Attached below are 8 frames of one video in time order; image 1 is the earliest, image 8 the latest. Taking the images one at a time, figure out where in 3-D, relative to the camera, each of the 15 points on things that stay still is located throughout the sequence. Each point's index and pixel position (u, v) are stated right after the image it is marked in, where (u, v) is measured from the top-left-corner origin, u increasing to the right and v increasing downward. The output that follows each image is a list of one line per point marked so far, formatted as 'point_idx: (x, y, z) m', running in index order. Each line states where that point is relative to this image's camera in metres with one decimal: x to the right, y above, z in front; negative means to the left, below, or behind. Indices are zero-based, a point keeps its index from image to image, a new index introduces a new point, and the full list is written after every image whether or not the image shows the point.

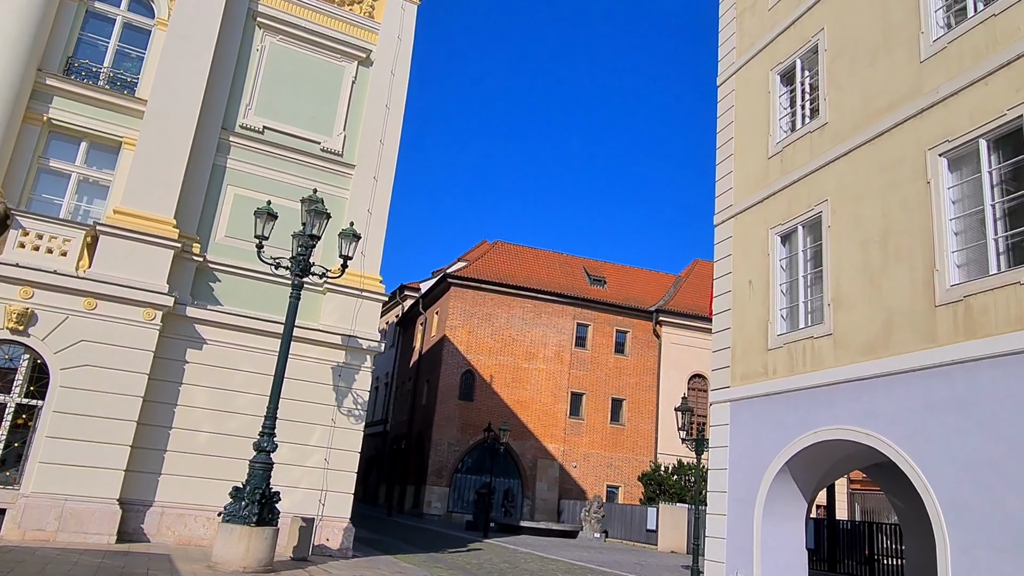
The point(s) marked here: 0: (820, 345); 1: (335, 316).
0: (+4.2, -0.8, +9.9) m
1: (-3.6, -0.6, +14.9) m
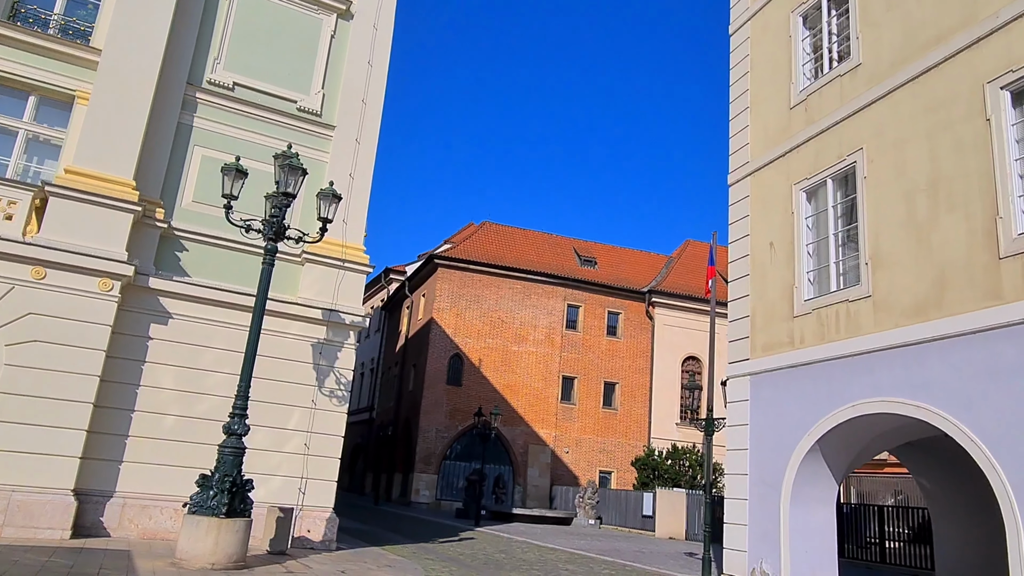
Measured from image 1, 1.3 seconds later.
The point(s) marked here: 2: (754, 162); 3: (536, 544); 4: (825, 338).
0: (+4.2, -0.3, +8.9) m
1: (-3.7, 0.0, +13.7) m
2: (+3.8, +2.0, +11.4) m
3: (+0.6, -6.2, +17.5) m
4: (+4.0, -0.7, +9.3) m
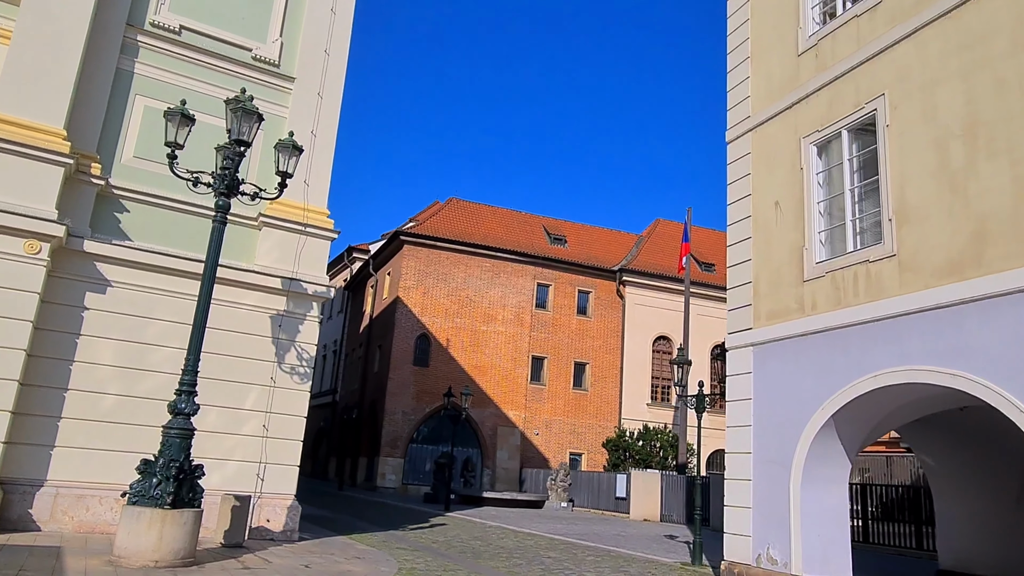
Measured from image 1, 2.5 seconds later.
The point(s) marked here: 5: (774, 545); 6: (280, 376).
0: (+4.1, +0.2, +8.0) m
1: (-4.1, +0.6, +12.4) m
2: (+3.5, +2.5, +10.5) m
3: (0.0, -5.6, +16.6) m
4: (+3.9, -0.2, +8.5) m
5: (+3.2, -3.1, +8.8) m
6: (-3.9, -1.5, +12.1) m
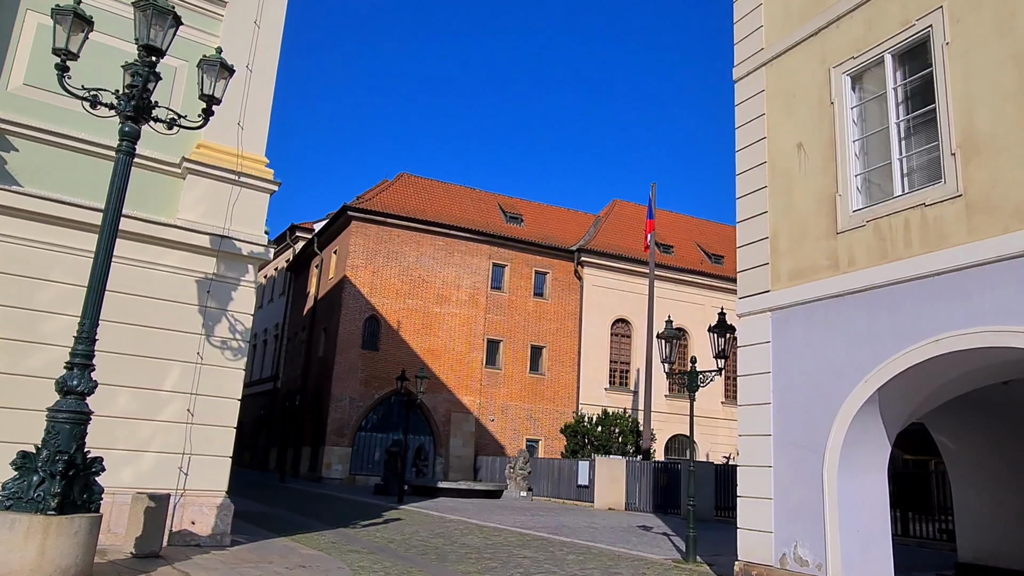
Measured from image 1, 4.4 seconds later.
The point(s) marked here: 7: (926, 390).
0: (+4.0, +0.7, +6.7) m
1: (-4.5, +1.2, +10.5) m
2: (+3.3, +3.0, +9.1) m
3: (-0.8, -4.9, +15.0) m
4: (+3.7, +0.3, +7.1) m
5: (+3.0, -2.6, +7.5) m
6: (-4.3, -0.9, +10.2) m
7: (+4.1, -1.0, +7.2) m
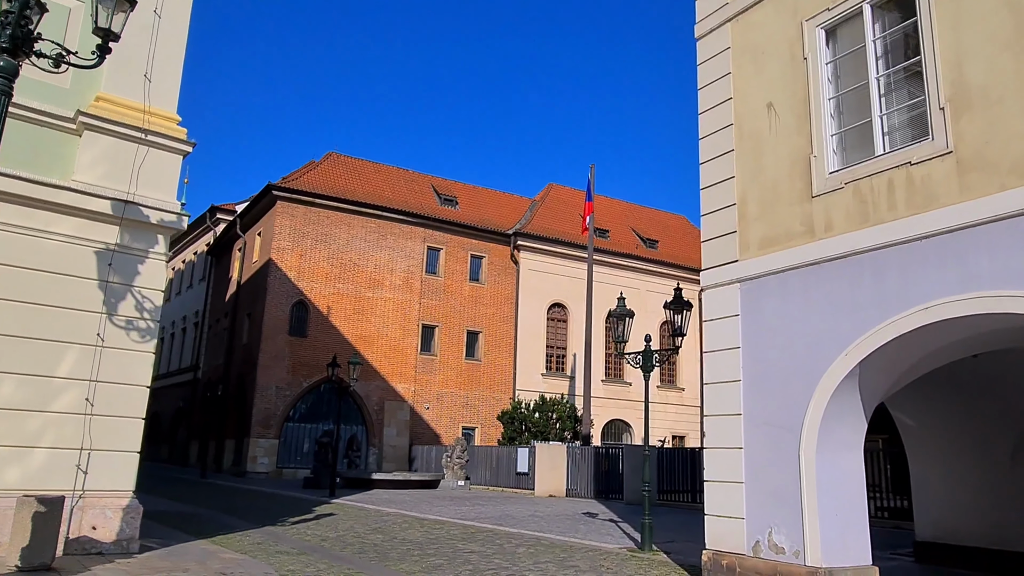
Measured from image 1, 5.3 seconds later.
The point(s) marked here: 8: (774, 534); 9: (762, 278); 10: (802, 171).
0: (+3.6, +1.0, +6.2) m
1: (-5.2, +1.5, +9.2) m
2: (+2.6, +3.4, +8.5) m
3: (-1.9, -4.5, +14.1) m
4: (+3.3, +0.6, +6.6) m
5: (+2.6, -2.3, +7.0) m
6: (-5.0, -0.6, +8.9) m
7: (+3.7, -0.7, +6.7) m
8: (+2.5, -2.4, +7.0) m
9: (+2.6, +0.1, +7.6) m
10: (+3.0, +1.2, +7.4) m
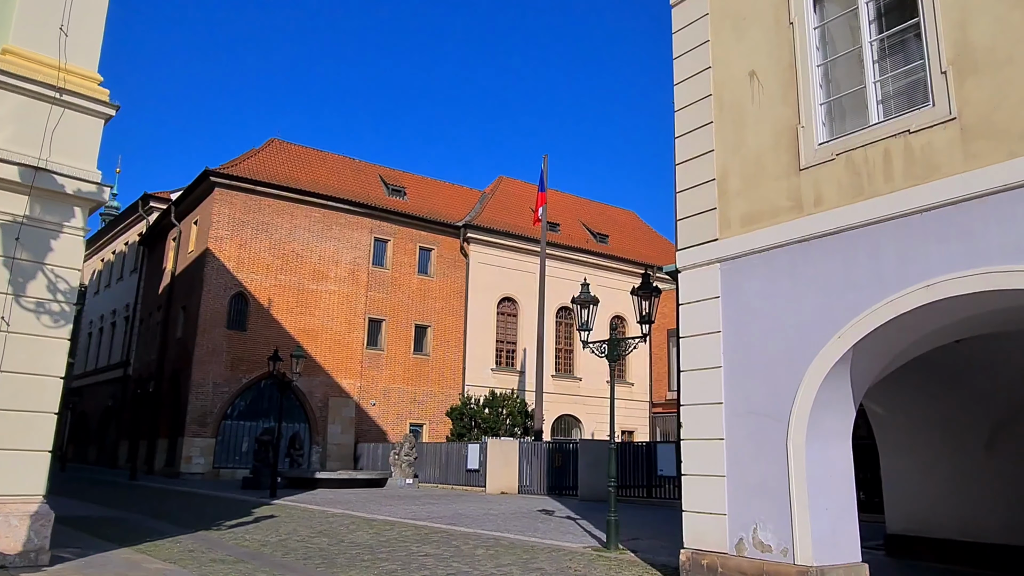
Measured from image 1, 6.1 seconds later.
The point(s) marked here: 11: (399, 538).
0: (+3.4, +1.2, +5.8) m
1: (-5.7, +1.7, +8.1) m
2: (+2.3, +3.6, +8.0) m
3: (-2.8, -4.2, +13.3) m
4: (+3.0, +0.8, +6.2) m
5: (+2.2, -2.1, +6.5) m
6: (-5.4, -0.3, +7.9) m
7: (+3.4, -0.5, +6.3) m
8: (+2.2, -2.2, +6.5) m
9: (+2.3, +0.3, +7.1) m
10: (+2.6, +1.4, +6.9) m
11: (-1.7, -3.7, +10.8) m
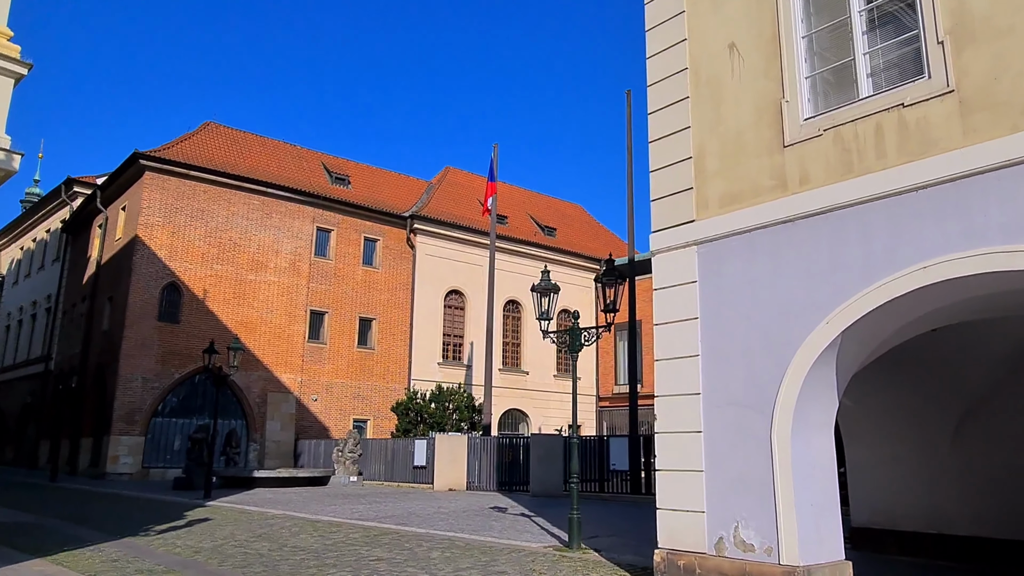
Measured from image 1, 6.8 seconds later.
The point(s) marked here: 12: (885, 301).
0: (+3.1, +1.3, +5.5) m
1: (-6.0, +2.0, +7.1) m
2: (+1.9, +3.7, +7.6) m
3: (-3.6, -4.0, +12.5) m
4: (+2.8, +0.9, +5.9) m
5: (+2.0, -2.0, +6.1) m
6: (-5.8, -0.1, +6.9) m
7: (+3.1, -0.4, +6.0) m
8: (+1.9, -2.0, +6.1) m
9: (+2.0, +0.5, +6.7) m
10: (+2.3, +1.5, +6.5) m
11: (-2.3, -3.5, +10.1) m
12: (+2.8, -0.1, +5.5) m
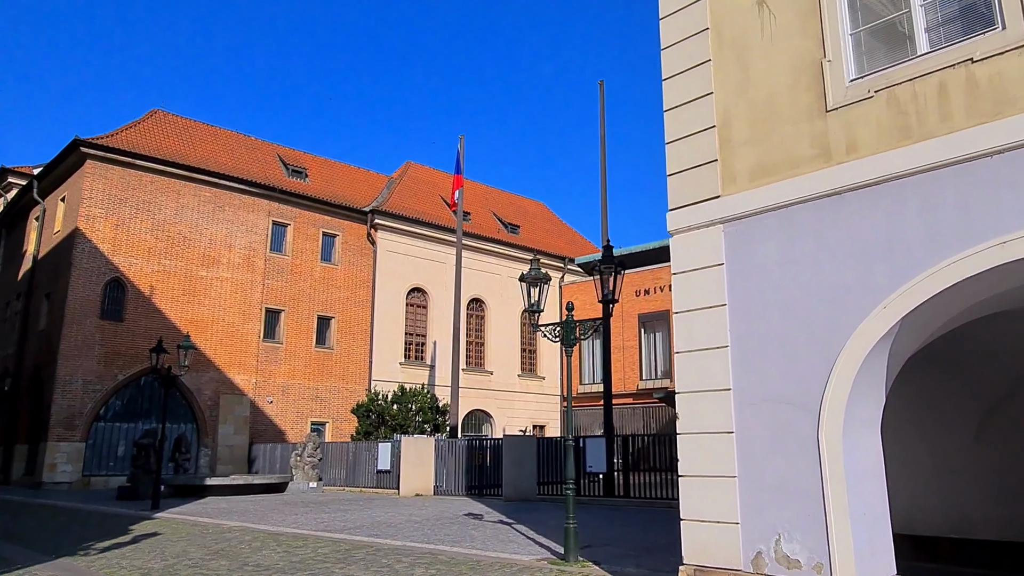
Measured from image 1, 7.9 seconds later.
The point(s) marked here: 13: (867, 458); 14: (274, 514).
0: (+3.3, +1.5, +4.9) m
1: (-6.0, +2.1, +5.8) m
2: (+1.9, +3.9, +6.9) m
3: (-3.9, -3.9, +11.4) m
4: (+2.9, +1.1, +5.2) m
5: (+2.0, -1.8, +5.4) m
6: (-5.7, 0.0, +5.7) m
7: (+3.2, -0.2, +5.4) m
8: (+2.0, -1.9, +5.4) m
9: (+2.0, +0.6, +6.0) m
10: (+2.4, +1.7, +5.8) m
11: (-2.5, -3.4, +9.1) m
12: (+3.0, 0.0, +4.9) m
13: (+2.7, -1.2, +5.4) m
14: (-5.0, -4.7, +15.2) m
